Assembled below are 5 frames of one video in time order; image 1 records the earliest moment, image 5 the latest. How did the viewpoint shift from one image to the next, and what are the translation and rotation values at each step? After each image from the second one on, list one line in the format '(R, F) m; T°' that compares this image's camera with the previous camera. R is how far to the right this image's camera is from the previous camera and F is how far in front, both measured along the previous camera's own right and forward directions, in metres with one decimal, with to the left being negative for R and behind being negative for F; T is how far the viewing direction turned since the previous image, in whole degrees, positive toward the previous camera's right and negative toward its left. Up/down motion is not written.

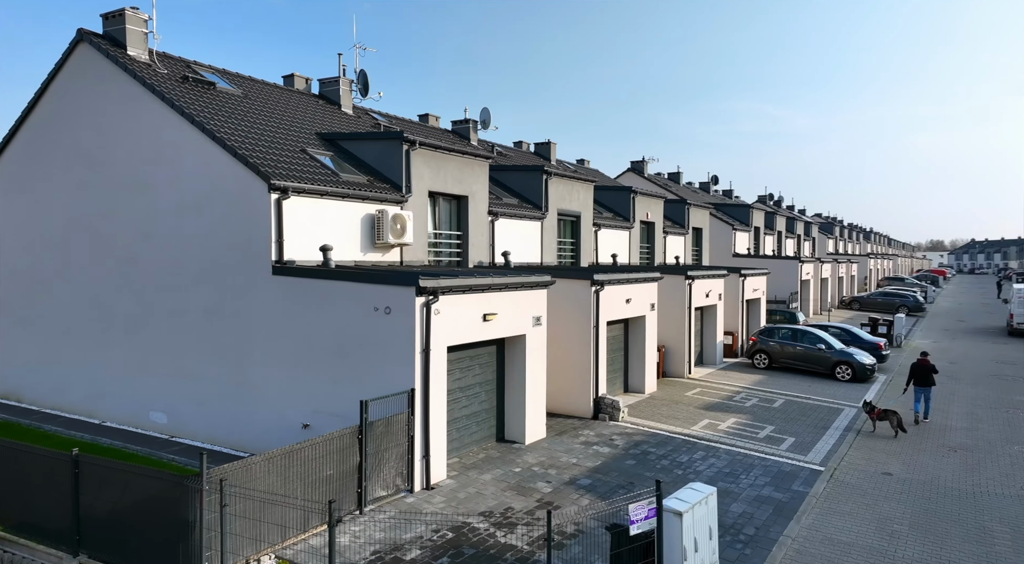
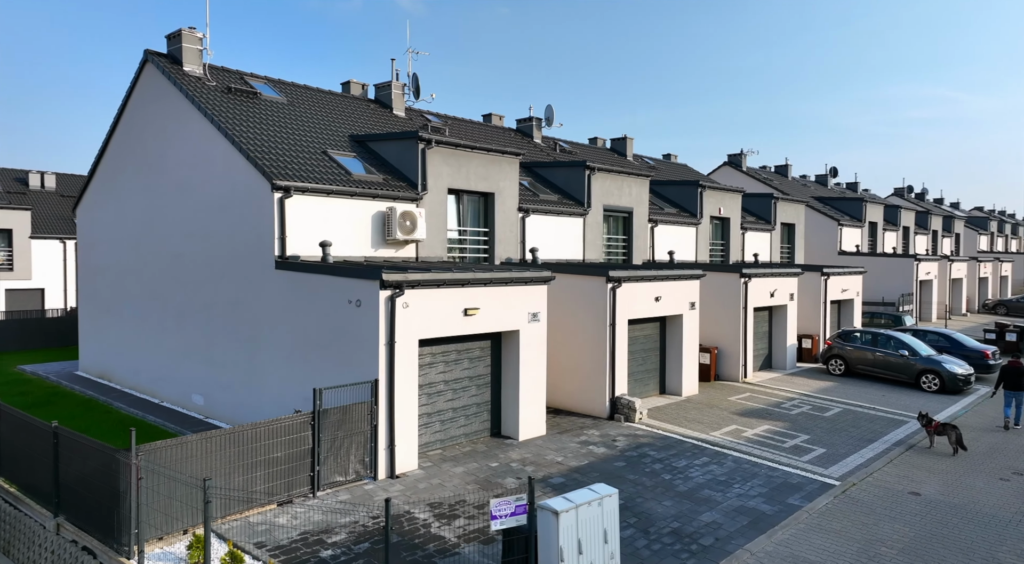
(+2.8, +0.2) m; -11°
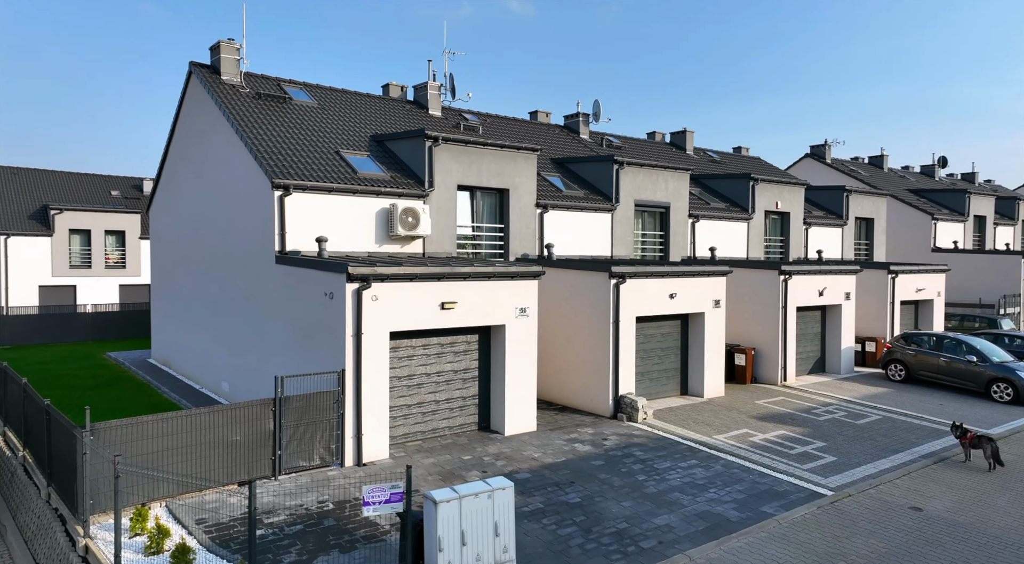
(+2.5, +0.2) m; -9°
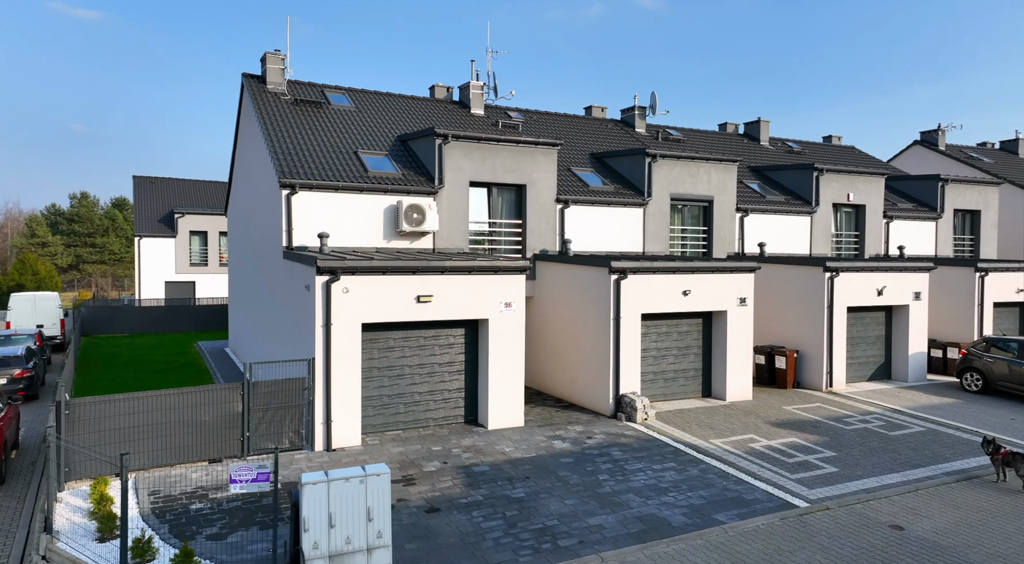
(+3.0, +0.3) m; -11°
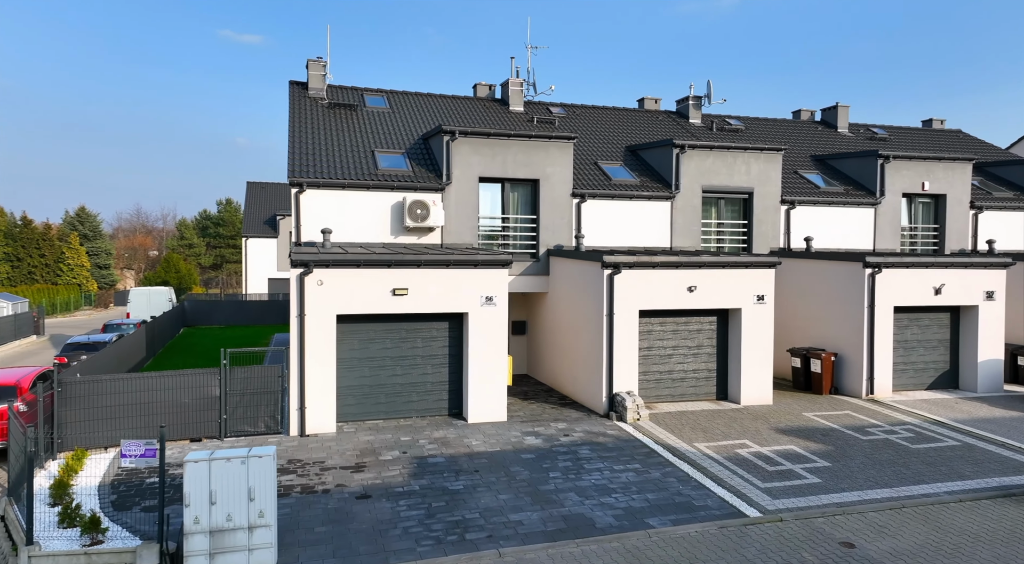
(+3.0, +0.4) m; -11°
